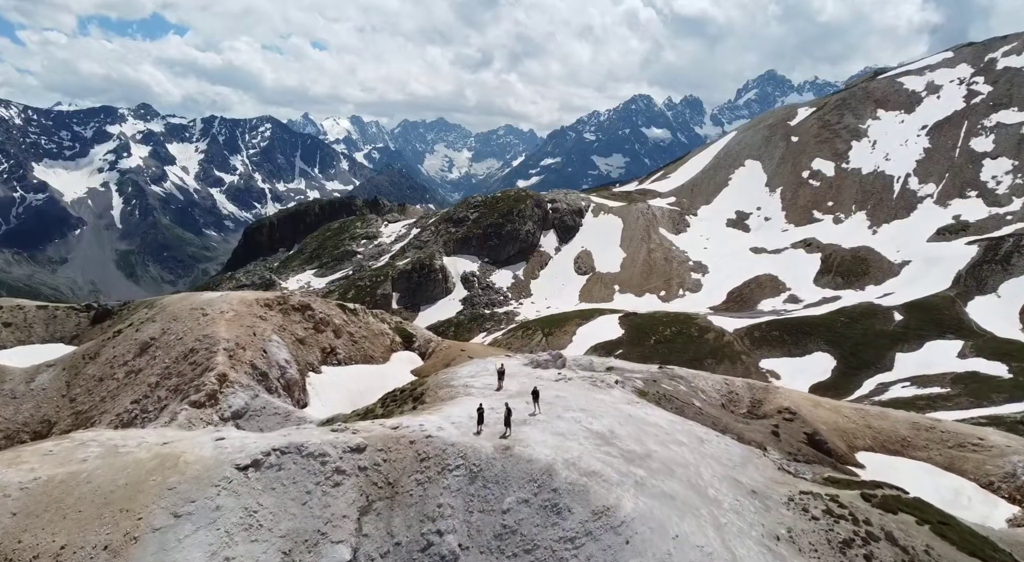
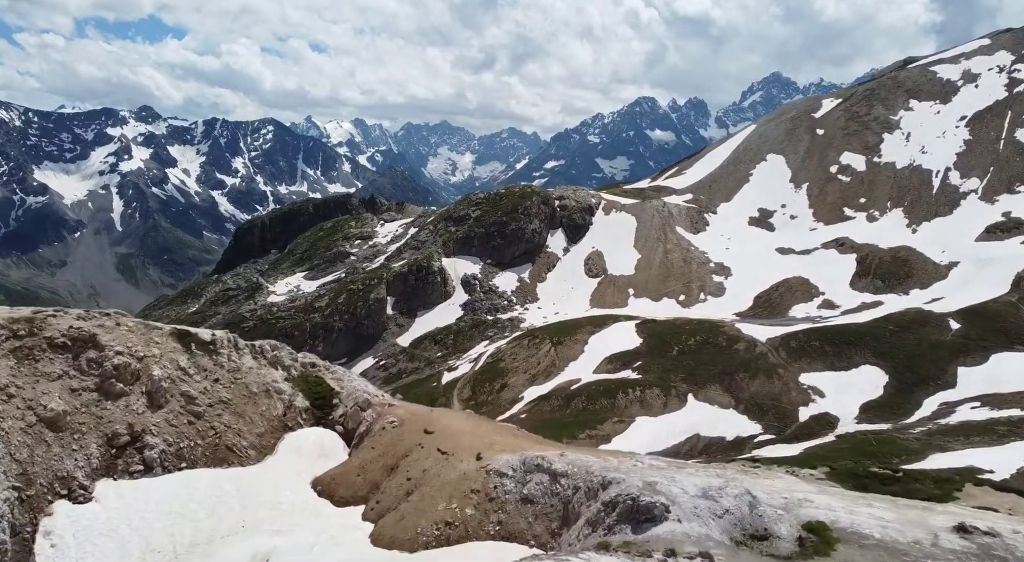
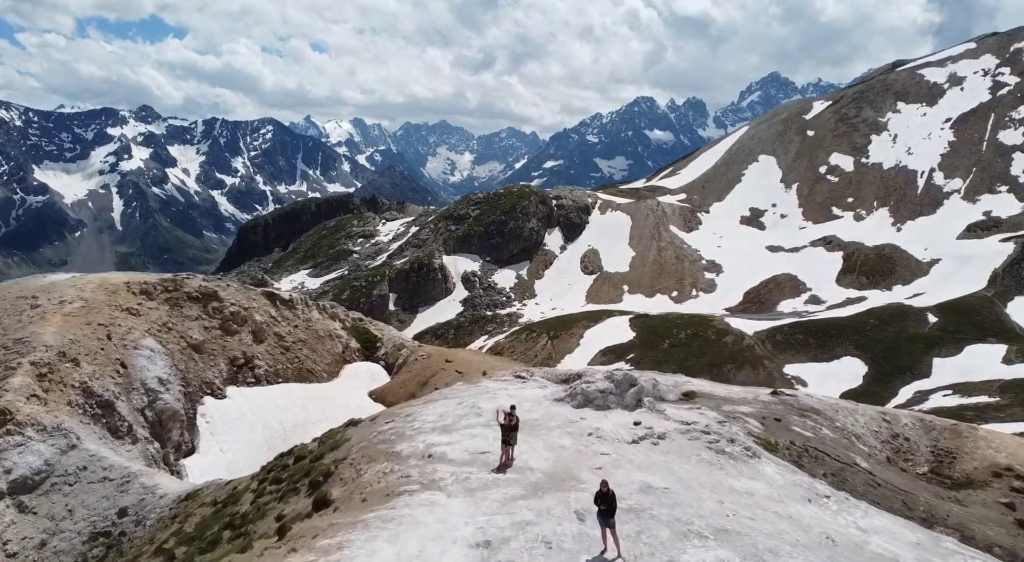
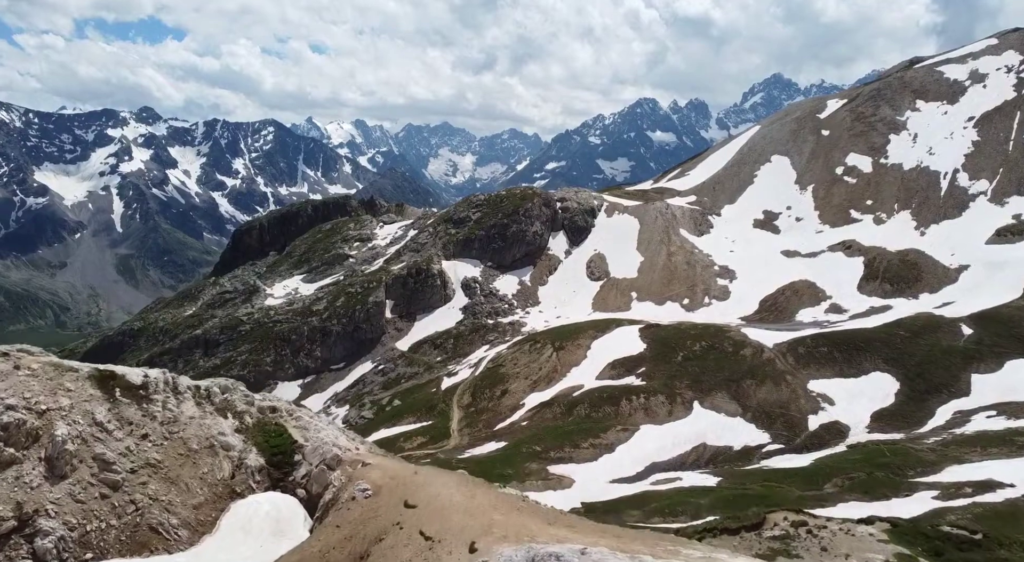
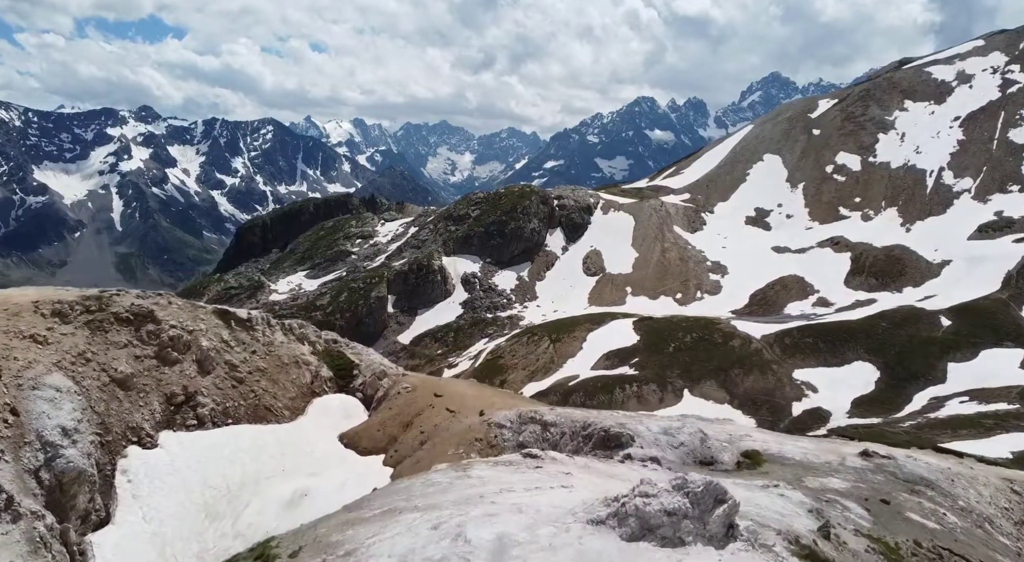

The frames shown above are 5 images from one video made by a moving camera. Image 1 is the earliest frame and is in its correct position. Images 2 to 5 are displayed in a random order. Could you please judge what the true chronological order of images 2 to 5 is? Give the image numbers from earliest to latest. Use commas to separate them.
3, 5, 2, 4
